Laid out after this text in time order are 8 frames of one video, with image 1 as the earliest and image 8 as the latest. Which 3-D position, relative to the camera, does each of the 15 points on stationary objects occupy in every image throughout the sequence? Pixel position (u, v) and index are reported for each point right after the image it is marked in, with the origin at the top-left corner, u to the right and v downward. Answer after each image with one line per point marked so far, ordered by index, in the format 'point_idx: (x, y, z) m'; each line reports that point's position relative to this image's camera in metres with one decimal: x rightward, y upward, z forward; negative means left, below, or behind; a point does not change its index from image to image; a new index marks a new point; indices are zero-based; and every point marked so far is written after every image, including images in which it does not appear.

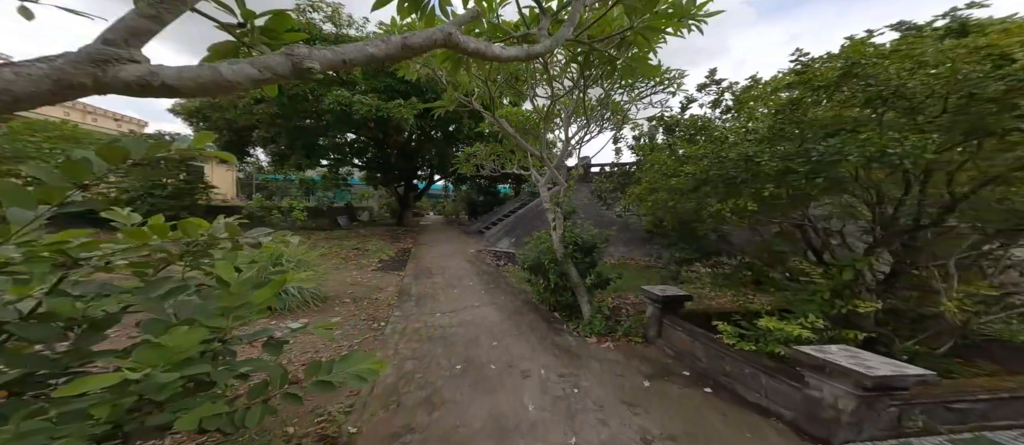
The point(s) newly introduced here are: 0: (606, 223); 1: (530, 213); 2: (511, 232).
0: (+2.9, -0.3, +9.4) m
1: (+1.0, +0.3, +11.8) m
2: (+0.1, -0.4, +10.6) m
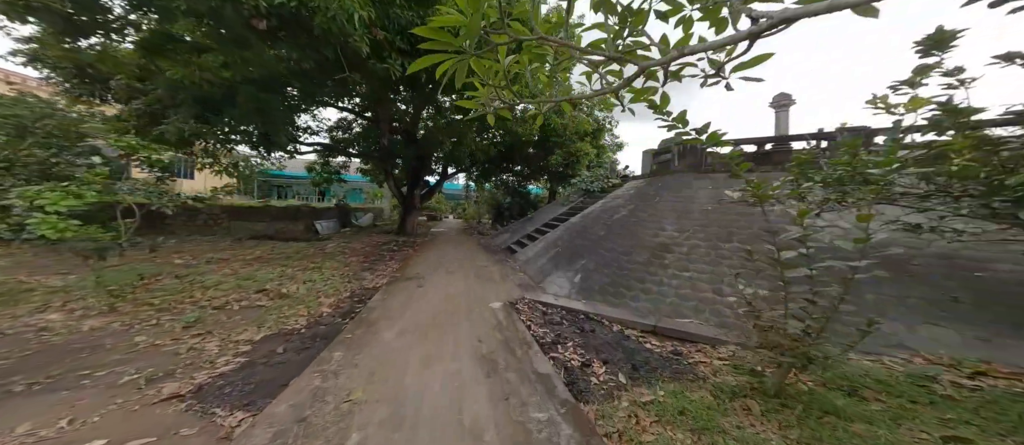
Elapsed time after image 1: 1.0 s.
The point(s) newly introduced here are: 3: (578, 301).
0: (+3.8, -0.6, +4.4) m
1: (+2.2, 0.0, +7.0) m
2: (+1.2, -0.8, +5.9) m
3: (+1.0, -1.1, +4.6) m
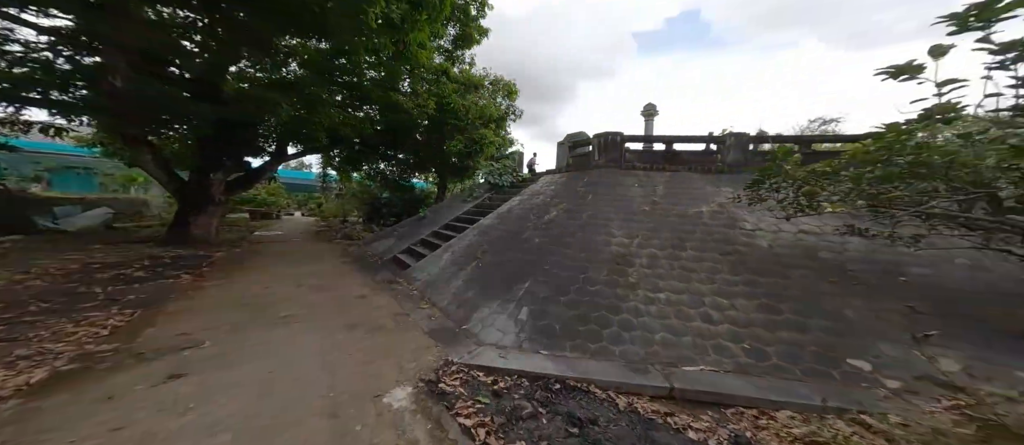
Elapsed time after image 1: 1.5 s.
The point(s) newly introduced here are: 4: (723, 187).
0: (+2.9, -0.7, +3.9) m
1: (+0.3, -0.1, +5.6) m
2: (-0.1, -0.8, +4.1) m
3: (+0.3, -1.2, +2.9) m
4: (+4.3, +0.7, +6.0) m
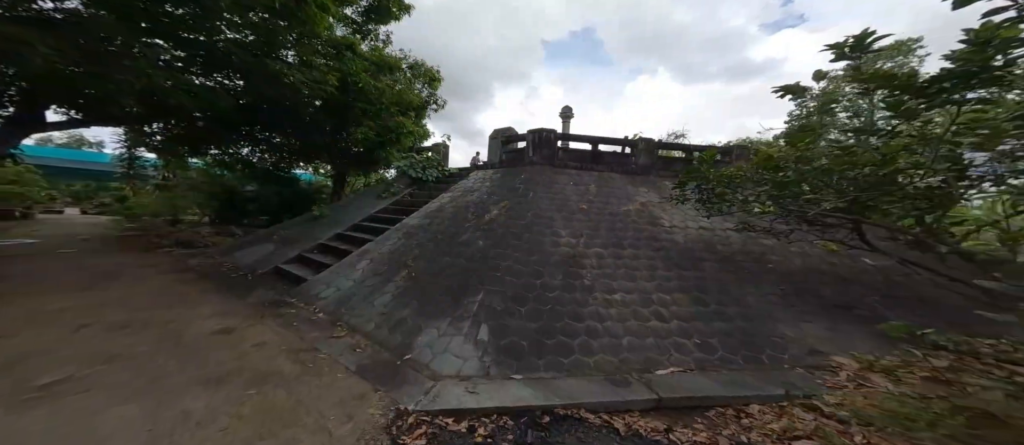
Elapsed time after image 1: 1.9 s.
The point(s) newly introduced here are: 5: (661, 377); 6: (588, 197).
0: (+2.2, -0.7, +4.3) m
1: (-0.8, -0.1, +5.0) m
2: (-0.7, -0.8, +3.5) m
3: (0.0, -1.2, +2.5) m
4: (+3.0, +0.7, +6.7) m
5: (+1.3, -1.3, +2.6) m
6: (+1.4, +0.4, +5.7) m
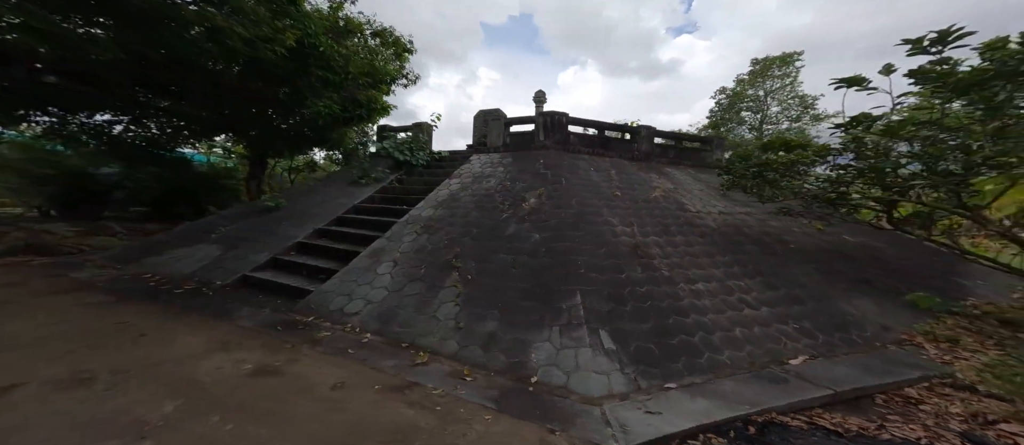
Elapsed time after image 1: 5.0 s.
0: (+2.9, -0.5, +4.4) m
1: (-0.2, 0.0, +4.5) m
2: (+0.2, -0.8, +3.1) m
3: (+1.2, -1.2, +2.2) m
4: (+3.1, +1.0, +6.9) m
5: (+2.4, -1.2, +2.6) m
6: (+1.8, +0.6, +5.6) m
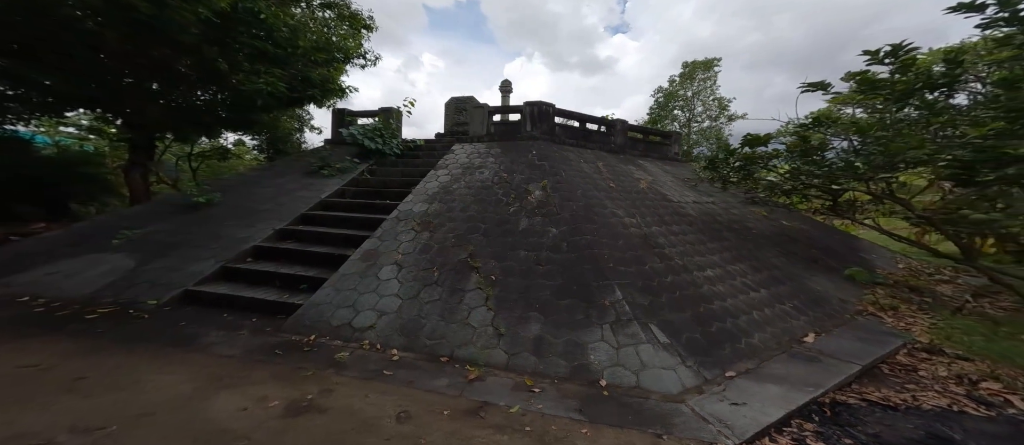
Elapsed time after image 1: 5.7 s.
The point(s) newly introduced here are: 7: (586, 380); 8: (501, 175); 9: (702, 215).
0: (+3.0, -0.3, +4.7) m
1: (-0.1, +0.1, +4.2) m
2: (+0.6, -0.7, +2.9) m
3: (+1.7, -1.1, +2.3) m
4: (+2.7, +1.3, +7.1) m
5: (+2.8, -1.1, +2.9) m
6: (+1.6, +0.7, +5.7) m
7: (+0.5, -1.1, +2.3) m
8: (-0.2, +0.7, +5.0) m
9: (+3.6, +0.2, +6.1) m
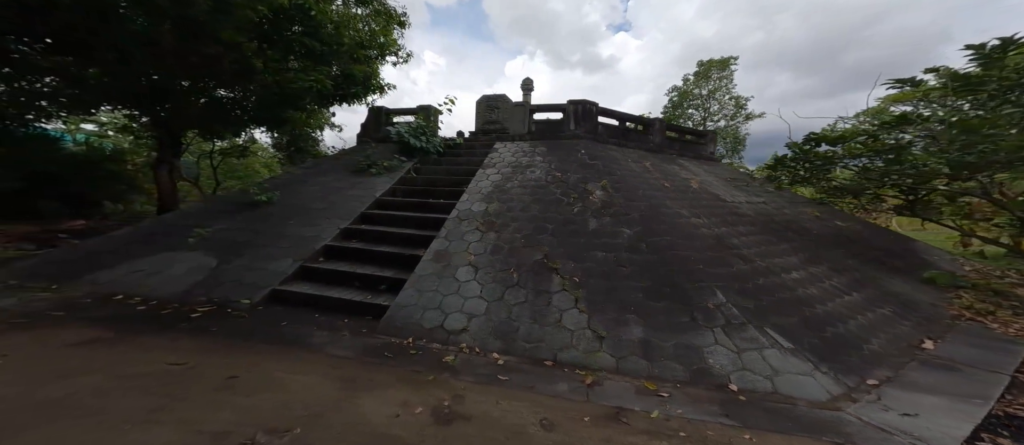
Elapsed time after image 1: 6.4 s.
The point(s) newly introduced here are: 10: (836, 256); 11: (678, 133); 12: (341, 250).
0: (+3.9, -0.3, +4.6) m
1: (+0.8, +0.1, +4.1) m
2: (+1.5, -0.7, +2.8) m
3: (+2.6, -1.1, +2.1) m
4: (+3.6, +1.2, +7.0) m
5: (+3.6, -1.1, +2.8) m
6: (+2.6, +0.7, +5.5) m
7: (+1.4, -1.1, +2.2) m
8: (+0.7, +0.7, +4.9) m
9: (+4.5, +0.1, +5.9) m
10: (+4.9, -0.5, +4.8) m
11: (+4.5, +2.4, +8.5) m
12: (-2.3, -0.4, +4.2) m
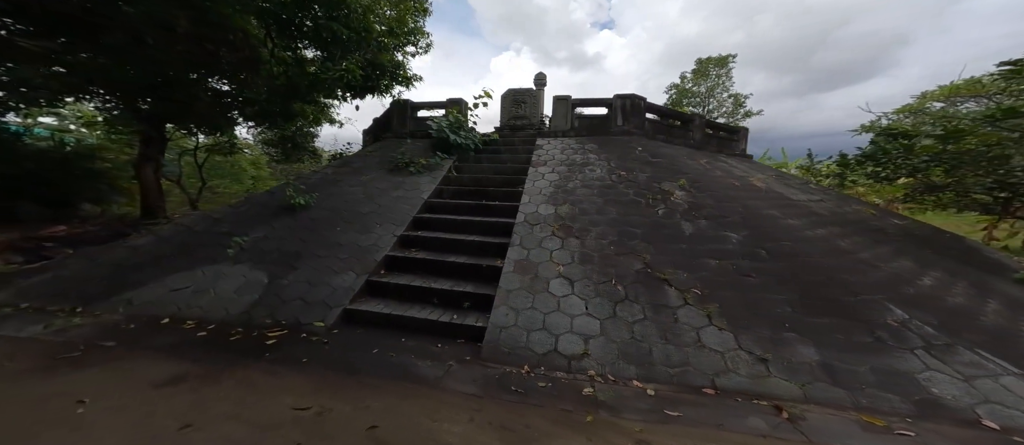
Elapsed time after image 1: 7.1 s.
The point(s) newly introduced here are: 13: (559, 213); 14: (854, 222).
0: (+5.0, -0.3, +4.3) m
1: (+2.0, +0.1, +3.7) m
2: (+2.7, -0.8, +2.4) m
3: (+3.8, -1.2, +1.8) m
4: (+4.6, +1.2, +6.7) m
5: (+4.9, -1.1, +2.5) m
6: (+3.6, +0.7, +5.2) m
7: (+2.6, -1.2, +1.8) m
8: (+1.8, +0.7, +4.5) m
9: (+5.6, +0.2, +5.7) m
10: (+6.0, -0.5, +4.6) m
11: (+5.4, +2.4, +8.2) m
12: (-1.2, -0.4, +3.7) m
13: (+0.8, +0.1, +4.0) m
14: (+5.9, 0.0, +5.5) m
